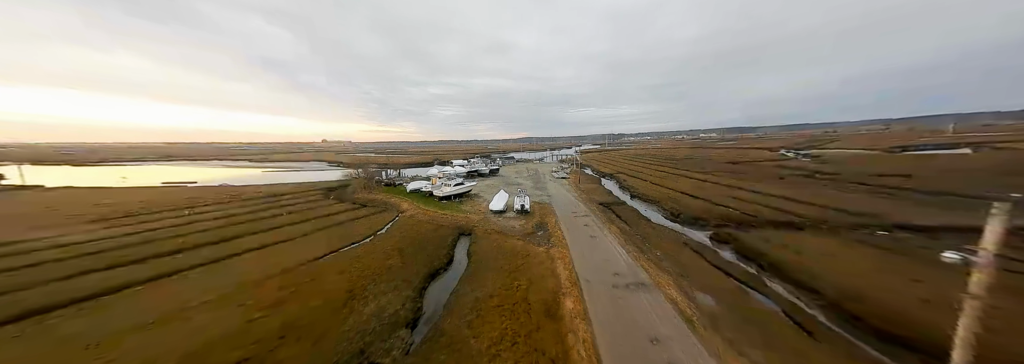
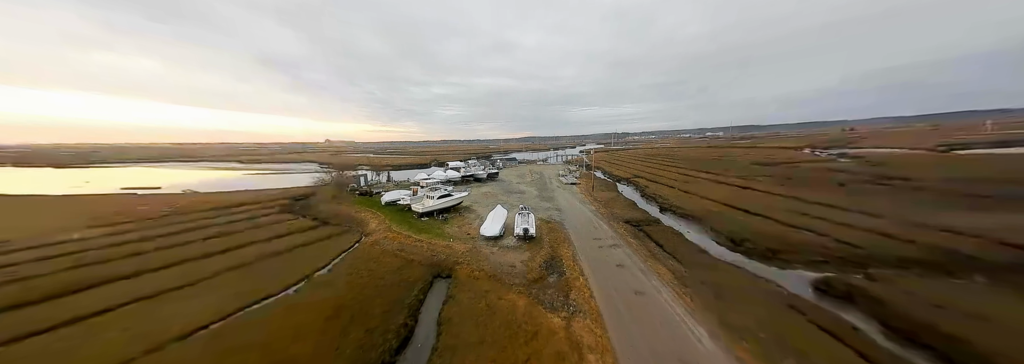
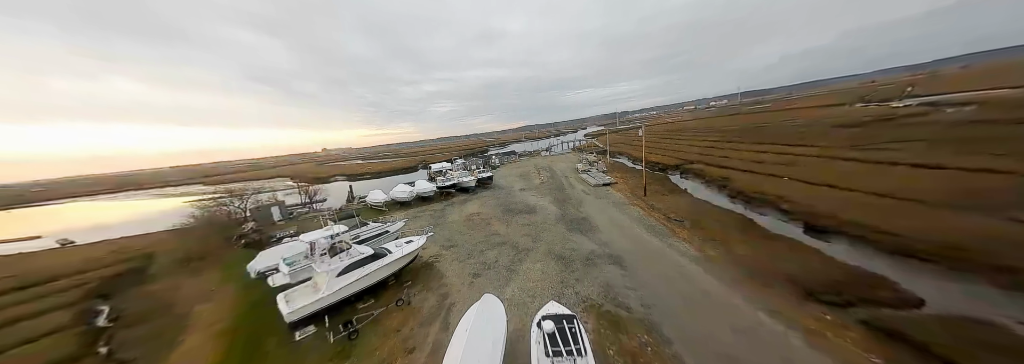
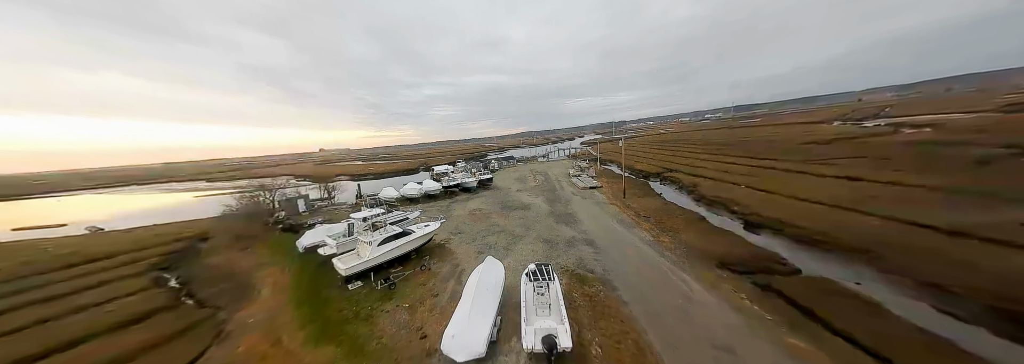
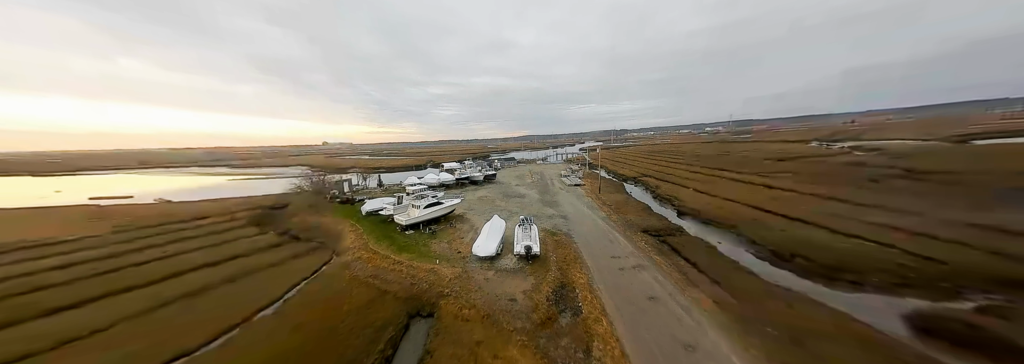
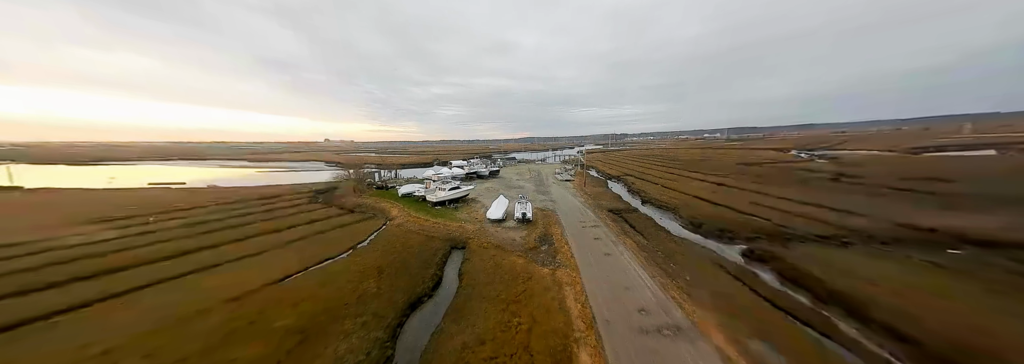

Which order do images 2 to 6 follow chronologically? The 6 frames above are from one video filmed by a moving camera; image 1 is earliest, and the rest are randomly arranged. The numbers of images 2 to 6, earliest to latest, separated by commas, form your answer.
6, 2, 5, 4, 3
